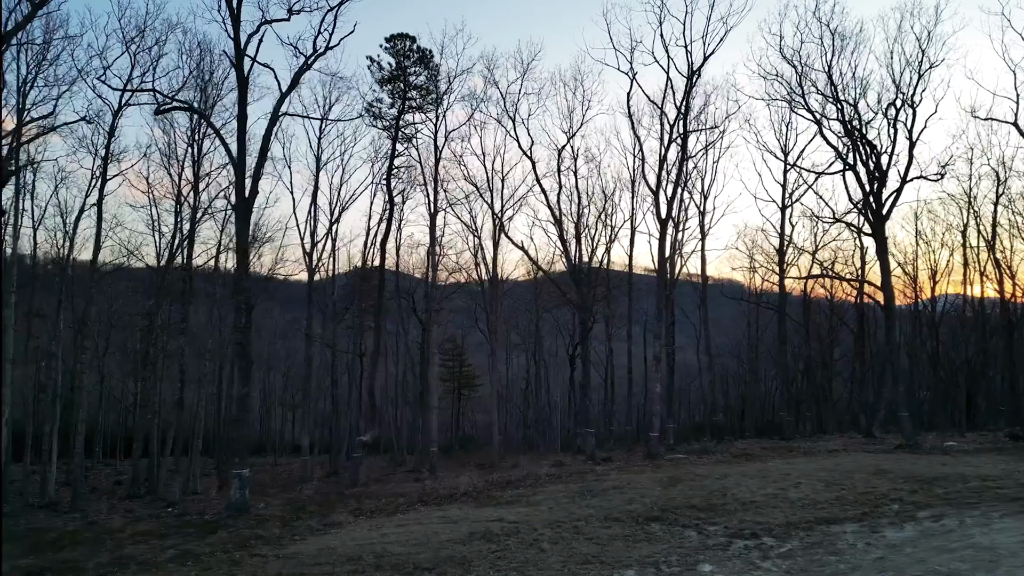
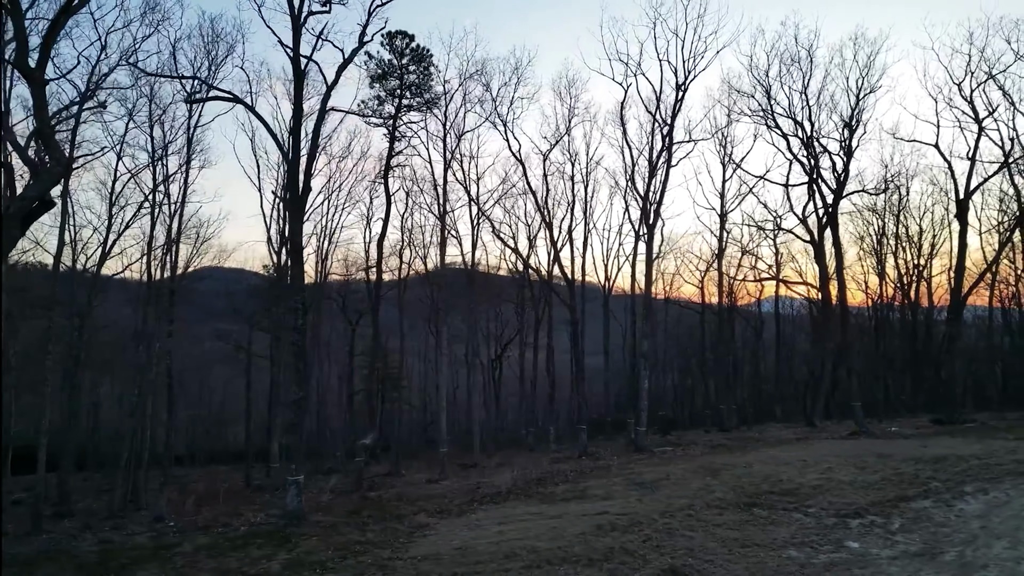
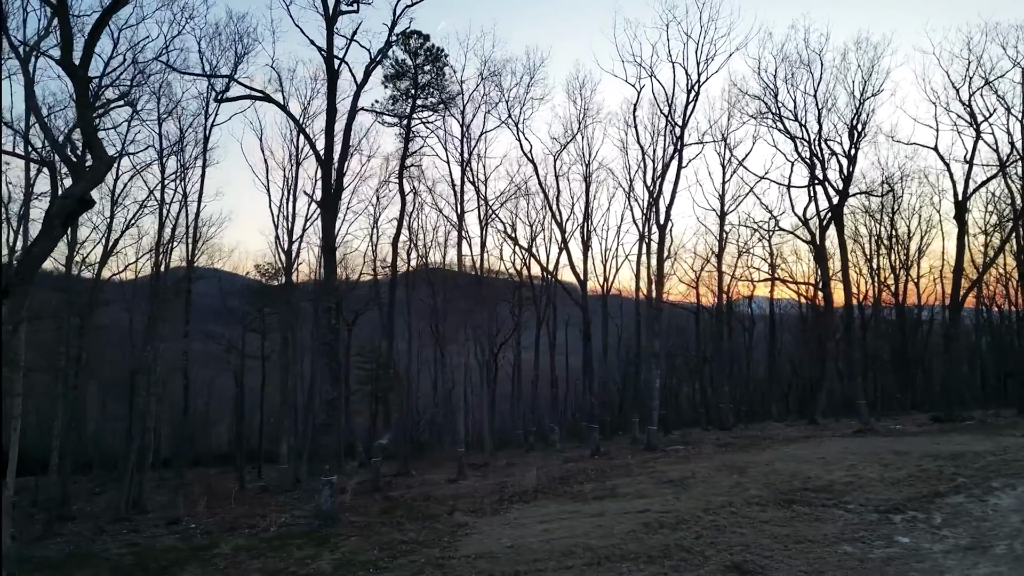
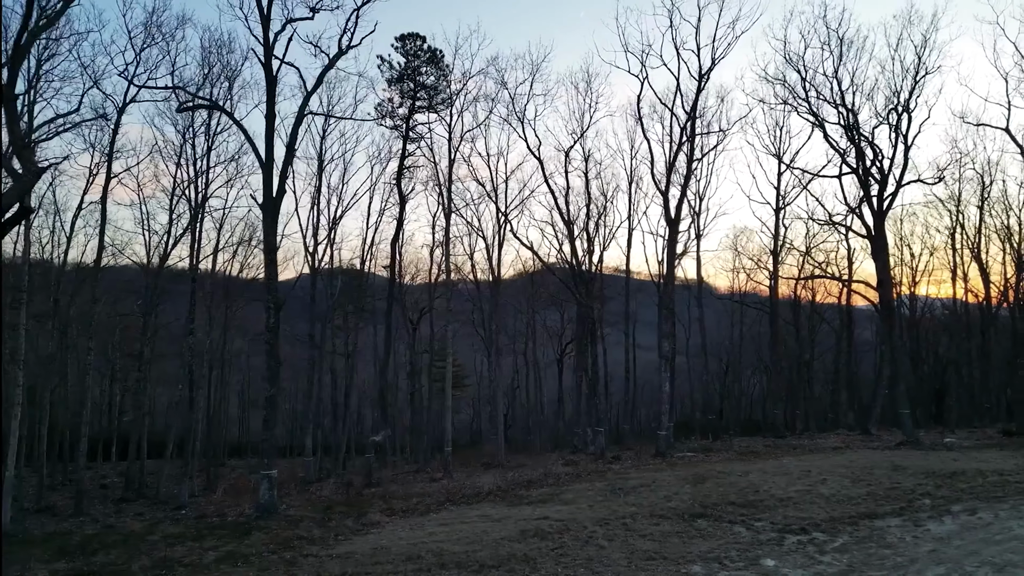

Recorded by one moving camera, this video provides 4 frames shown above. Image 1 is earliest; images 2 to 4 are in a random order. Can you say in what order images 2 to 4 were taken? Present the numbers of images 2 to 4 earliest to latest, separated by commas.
4, 2, 3
